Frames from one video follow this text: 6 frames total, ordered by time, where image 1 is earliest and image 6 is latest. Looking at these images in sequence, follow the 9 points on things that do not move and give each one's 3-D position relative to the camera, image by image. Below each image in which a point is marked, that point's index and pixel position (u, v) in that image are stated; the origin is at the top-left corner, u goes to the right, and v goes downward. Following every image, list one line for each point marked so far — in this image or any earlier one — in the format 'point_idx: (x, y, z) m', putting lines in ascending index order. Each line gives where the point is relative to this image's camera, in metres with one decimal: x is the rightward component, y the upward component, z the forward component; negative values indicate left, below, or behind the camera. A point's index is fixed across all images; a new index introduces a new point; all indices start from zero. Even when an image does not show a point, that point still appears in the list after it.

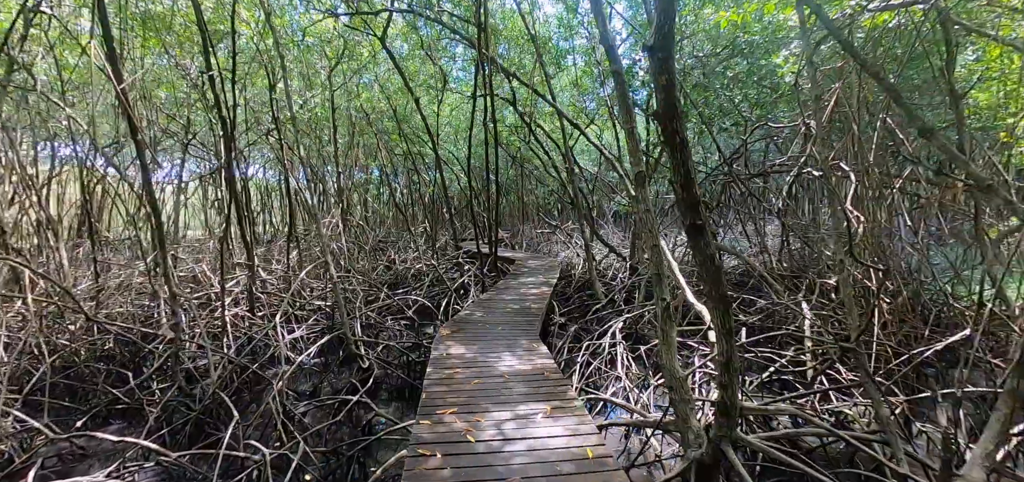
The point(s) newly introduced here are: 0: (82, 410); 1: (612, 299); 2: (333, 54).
0: (-3.6, -1.4, +3.7) m
1: (+1.2, -0.7, +5.4) m
2: (-3.0, +3.2, +7.6) m
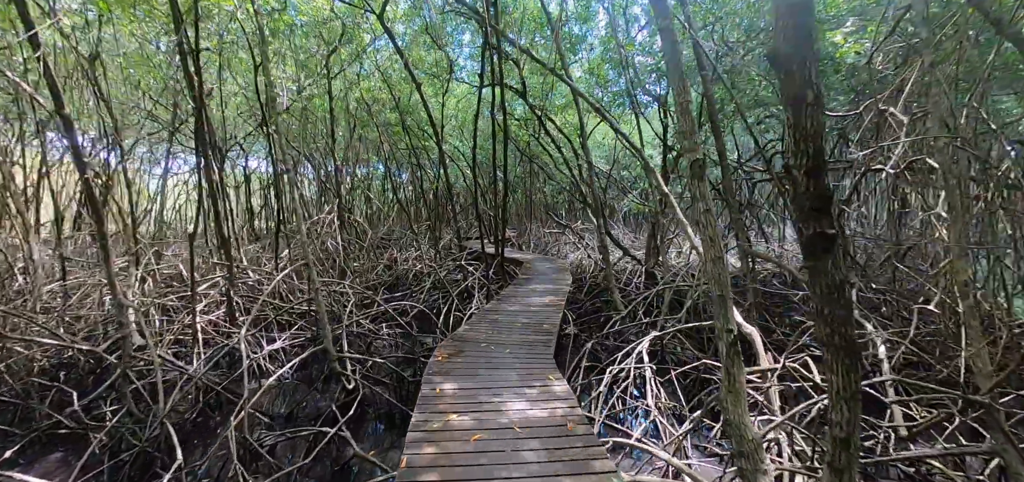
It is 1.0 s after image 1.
0: (-3.5, -1.4, +3.2) m
1: (+1.3, -0.7, +4.8) m
2: (-2.9, +3.2, +7.1) m
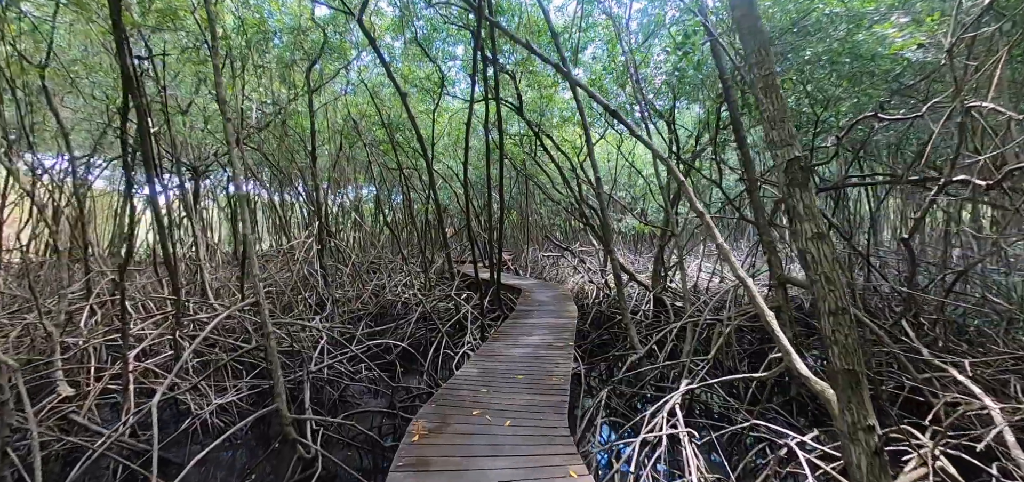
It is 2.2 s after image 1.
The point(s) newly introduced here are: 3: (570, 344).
0: (-3.5, -1.6, +2.5) m
1: (+1.3, -1.0, +4.1) m
2: (-2.9, +2.8, +6.6) m
3: (+0.5, -0.8, +3.7) m
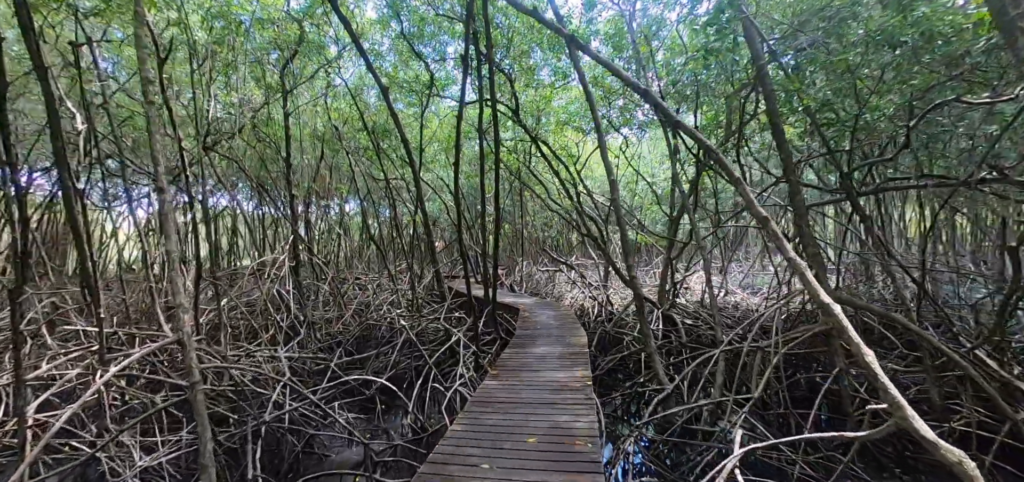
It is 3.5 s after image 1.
0: (-3.4, -1.7, +1.7) m
1: (+1.3, -1.1, +3.5) m
2: (-3.0, +2.6, +6.0) m
3: (+0.5, -0.9, +3.0) m
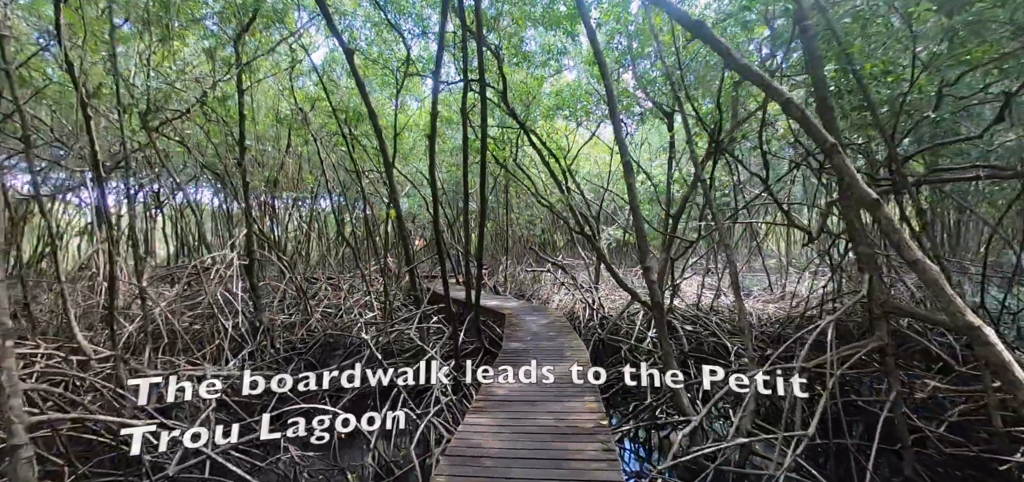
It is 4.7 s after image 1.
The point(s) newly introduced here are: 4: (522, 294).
0: (-3.4, -1.6, +0.9) m
1: (+1.2, -1.1, +2.9) m
2: (-3.1, +2.6, +5.2) m
3: (+0.4, -0.9, +2.4) m
4: (+0.2, -1.0, +8.4) m
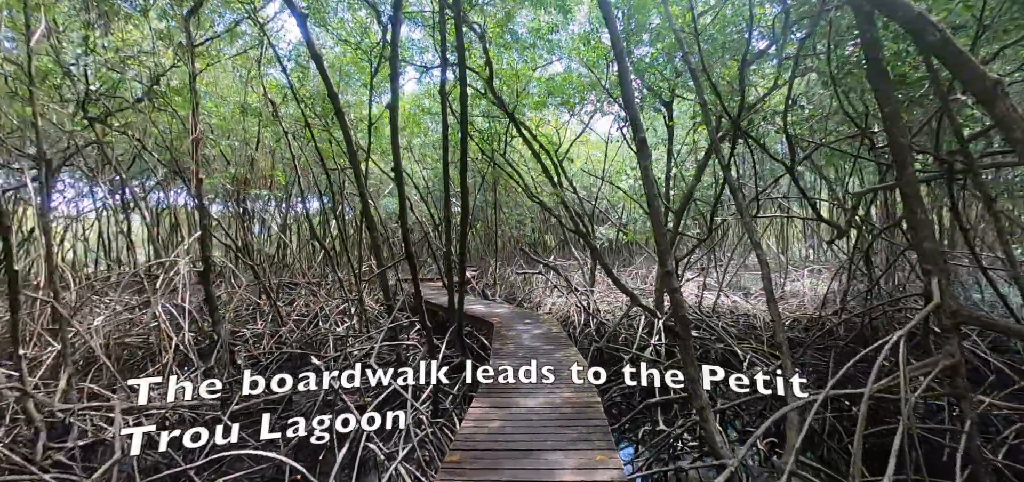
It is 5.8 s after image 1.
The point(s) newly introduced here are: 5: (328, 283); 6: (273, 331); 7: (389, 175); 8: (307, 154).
0: (-3.5, -1.6, +0.3) m
1: (+1.1, -1.1, +2.4) m
2: (-3.3, +2.6, +4.6) m
3: (+0.4, -0.9, +1.8) m
4: (0.0, -1.0, +7.8) m
5: (-2.8, -0.7, +6.8) m
6: (-2.8, -1.1, +5.3) m
7: (-1.9, +1.0, +7.0) m
8: (-3.3, +1.4, +7.2) m
